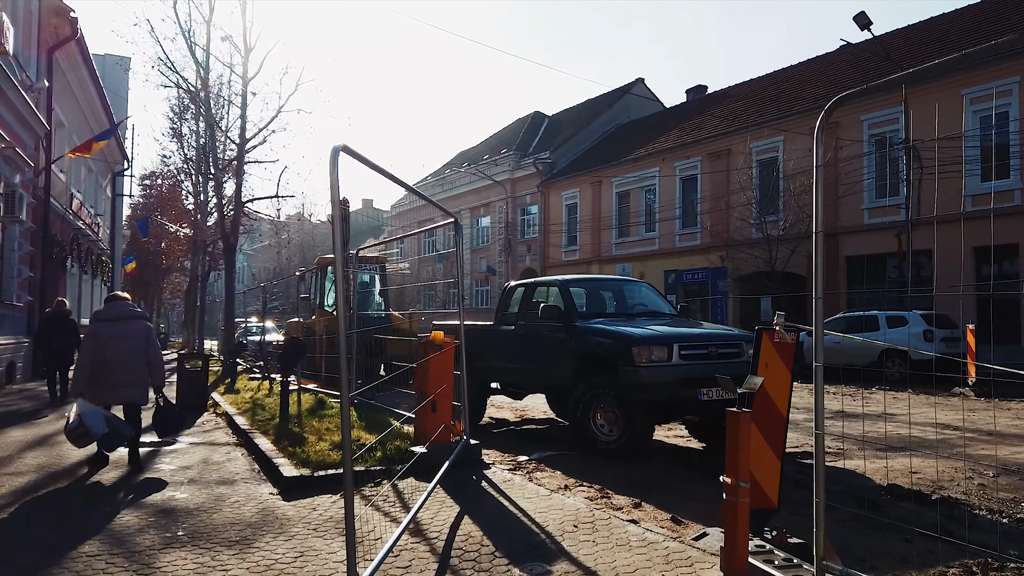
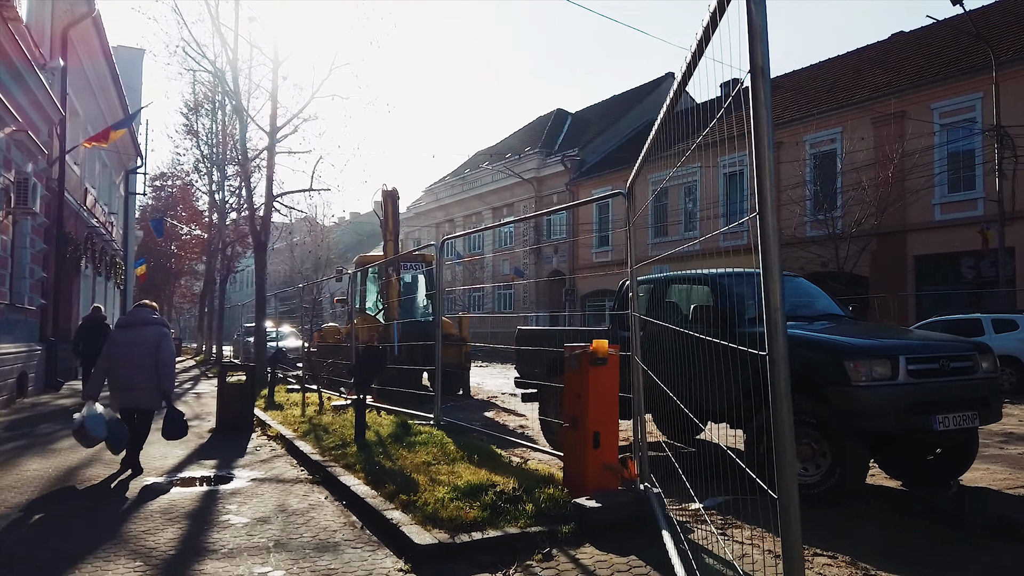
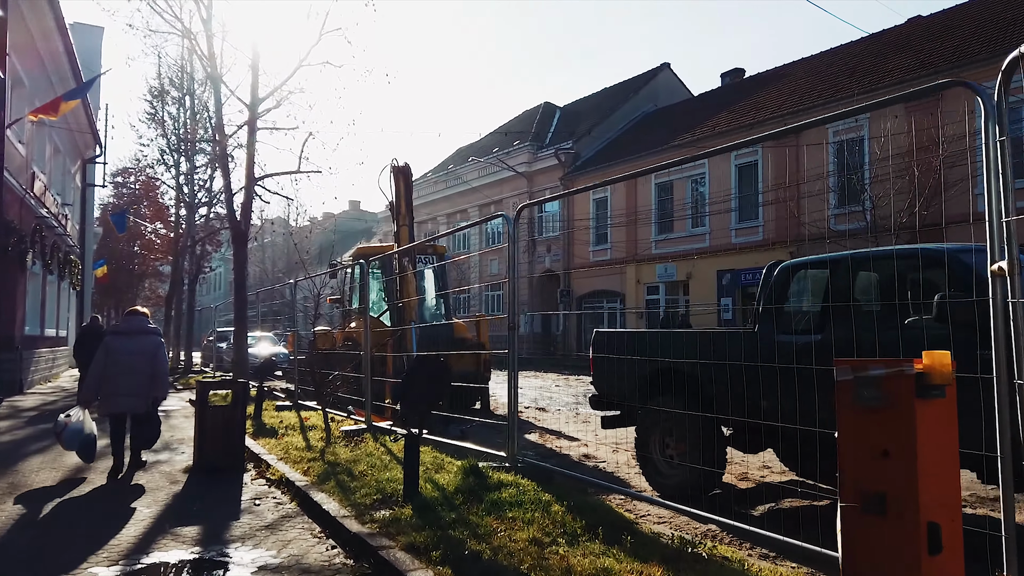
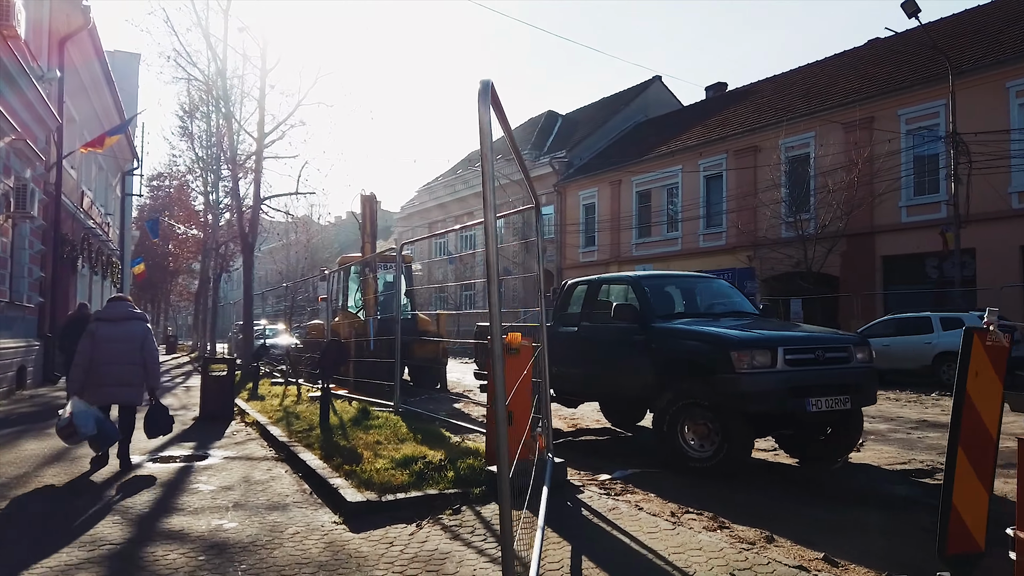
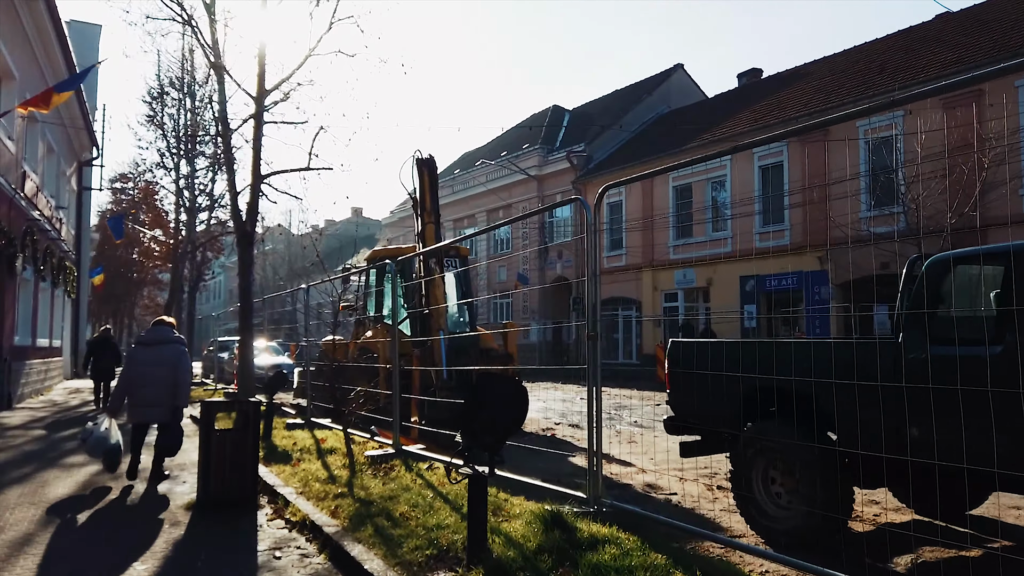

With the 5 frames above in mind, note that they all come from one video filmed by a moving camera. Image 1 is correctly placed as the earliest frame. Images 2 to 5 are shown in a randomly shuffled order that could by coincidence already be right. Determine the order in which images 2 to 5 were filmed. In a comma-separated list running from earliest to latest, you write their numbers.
4, 2, 3, 5
